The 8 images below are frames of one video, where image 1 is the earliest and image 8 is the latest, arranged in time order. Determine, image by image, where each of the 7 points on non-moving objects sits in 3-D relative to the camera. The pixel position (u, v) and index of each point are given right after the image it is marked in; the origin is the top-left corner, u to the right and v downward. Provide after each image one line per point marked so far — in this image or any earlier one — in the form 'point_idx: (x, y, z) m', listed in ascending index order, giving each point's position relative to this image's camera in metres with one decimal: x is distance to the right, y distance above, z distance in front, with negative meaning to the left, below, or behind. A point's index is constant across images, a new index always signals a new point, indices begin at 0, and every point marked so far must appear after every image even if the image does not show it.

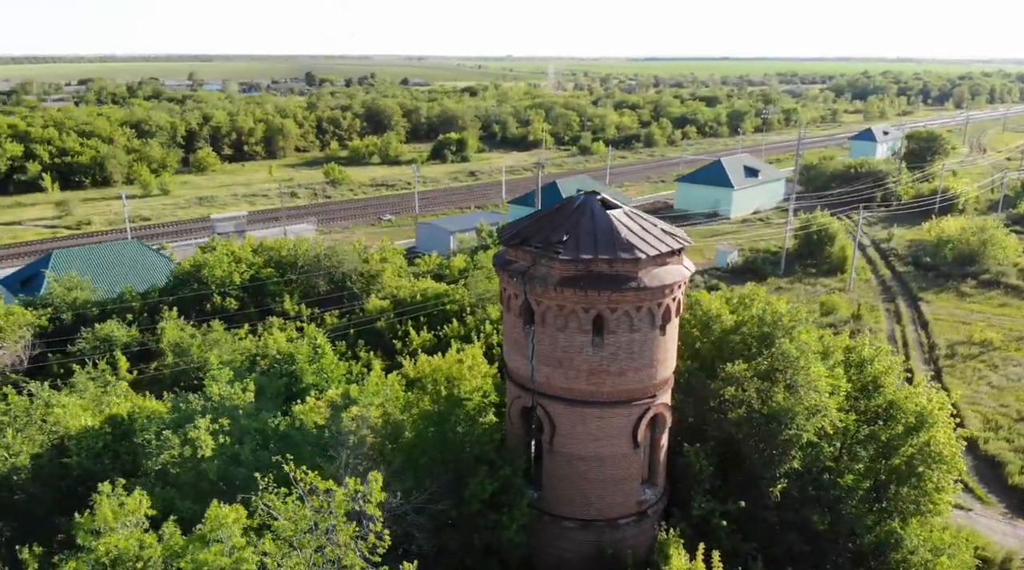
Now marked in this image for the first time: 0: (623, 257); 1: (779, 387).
0: (+2.1, +0.5, +16.8) m
1: (+5.8, -2.3, +19.9) m
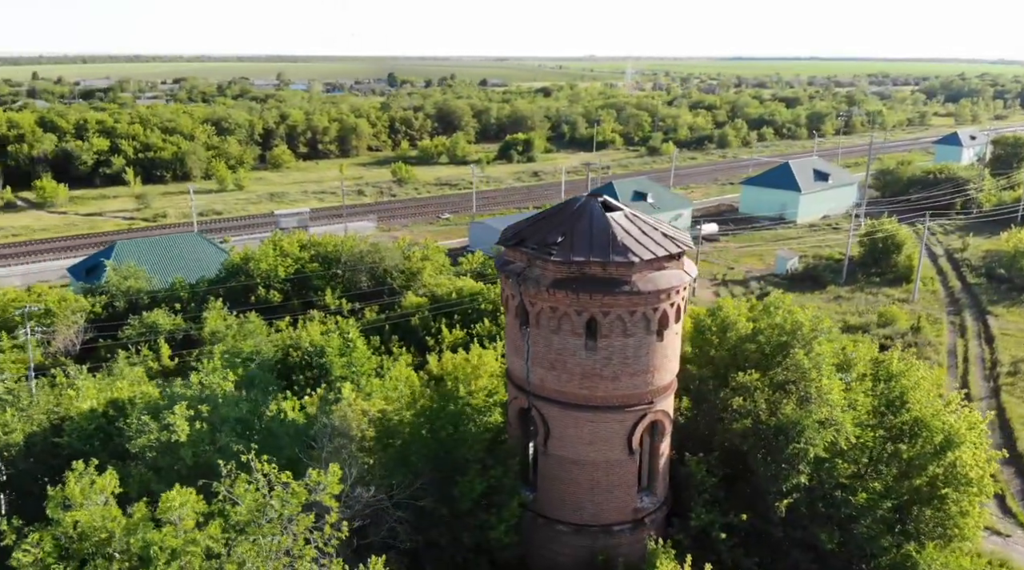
0: (+1.9, +0.4, +16.7) m
1: (+5.9, -2.4, +19.3) m
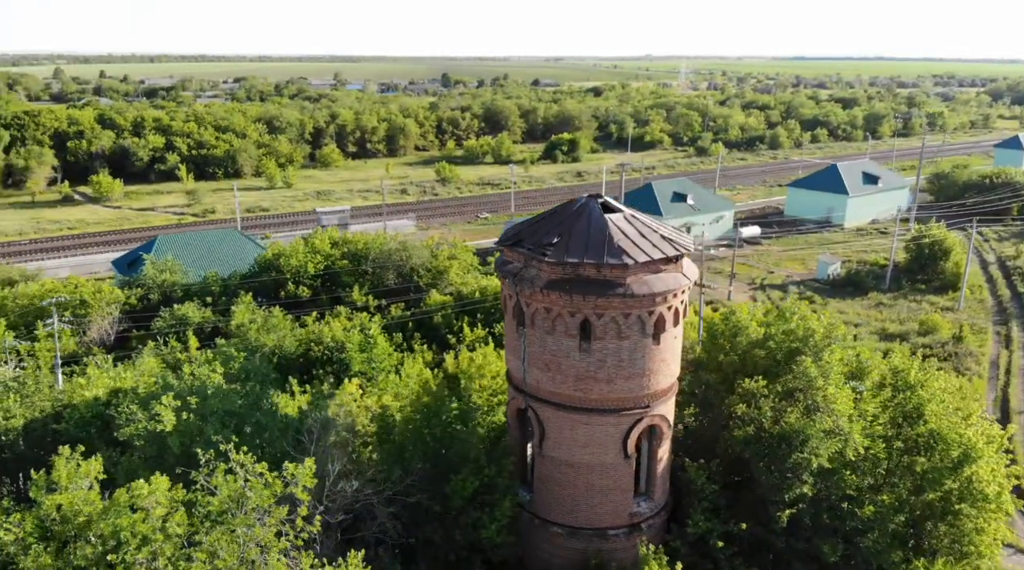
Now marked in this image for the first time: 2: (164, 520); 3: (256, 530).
0: (+1.8, +0.4, +16.6) m
1: (+5.9, -2.5, +18.9) m
2: (-4.8, -3.2, +12.5) m
3: (-3.5, -3.4, +12.9) m
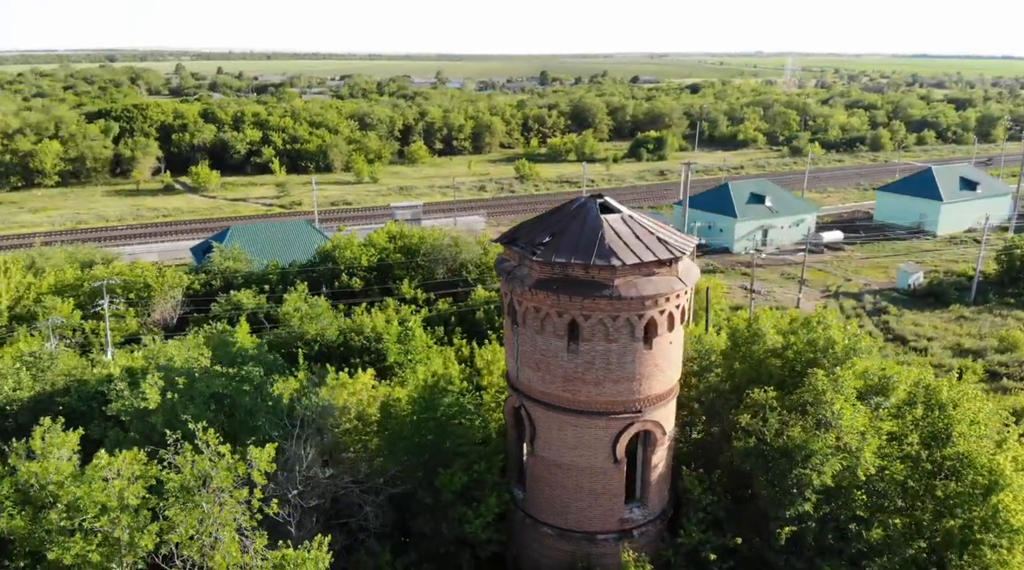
0: (+1.5, +0.4, +16.4) m
1: (+5.8, -2.7, +18.1) m
2: (-5.7, -3.0, +13.2) m
3: (-4.4, -3.3, +13.5) m
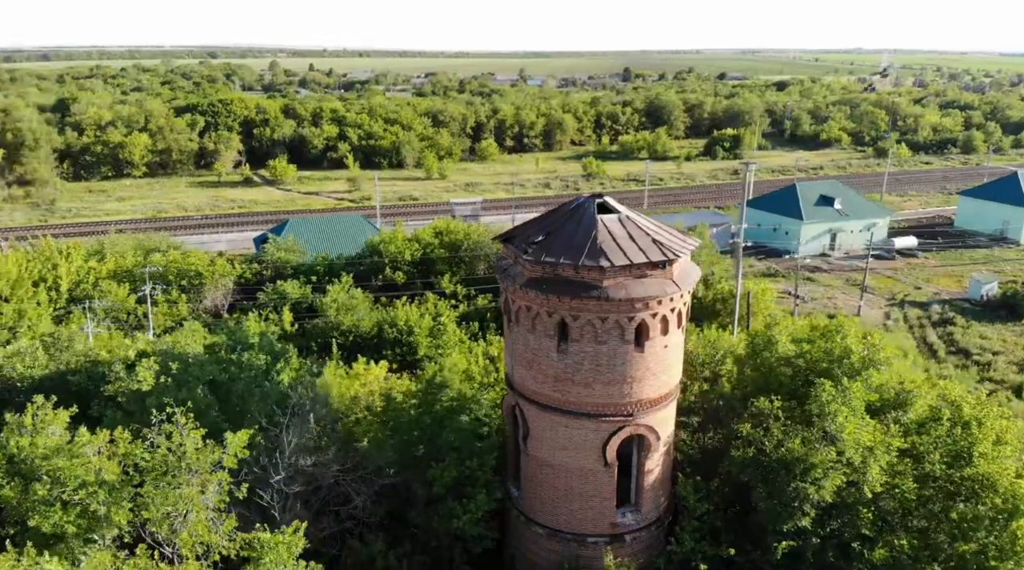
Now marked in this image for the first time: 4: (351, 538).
0: (+1.3, +0.4, +16.2) m
1: (+5.6, -2.8, +17.5) m
2: (-6.3, -2.8, +13.9) m
3: (-5.0, -3.1, +14.0) m
4: (-3.2, -5.0, +18.0) m
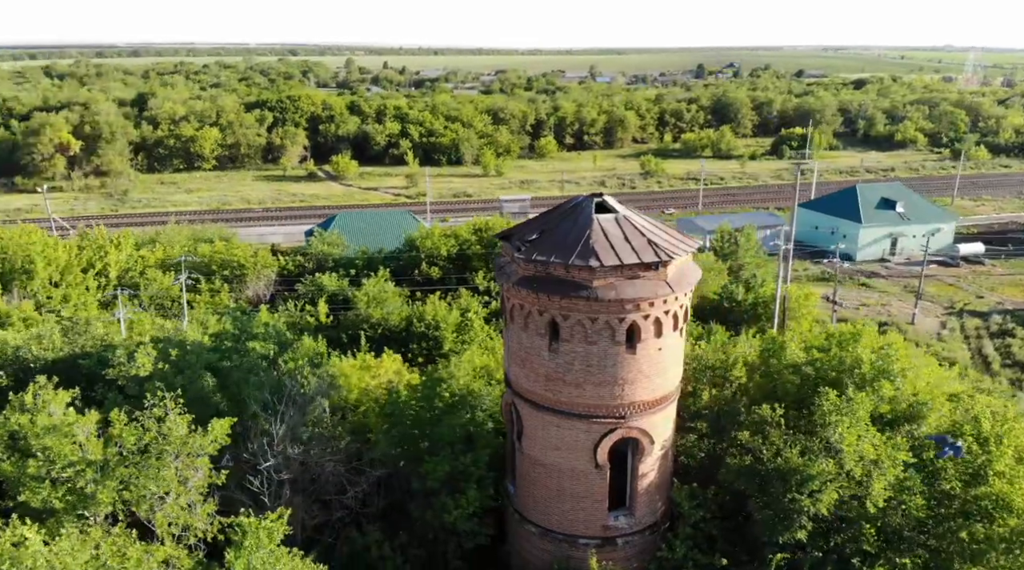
0: (+1.1, +0.4, +16.1) m
1: (+5.5, -2.9, +16.9) m
2: (-6.7, -2.6, +14.6) m
3: (-5.4, -3.0, +14.5) m
4: (-3.3, -4.9, +18.4) m
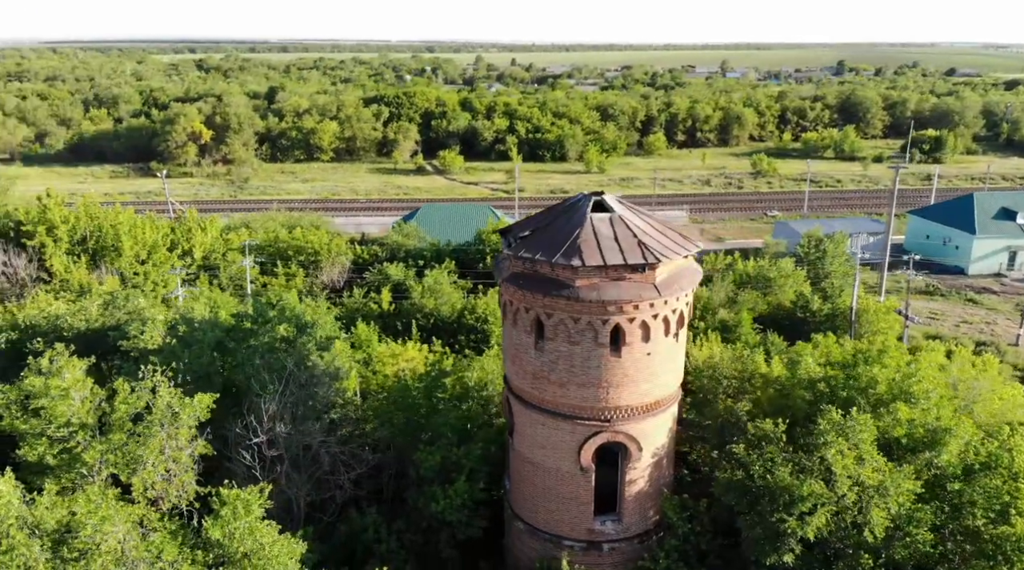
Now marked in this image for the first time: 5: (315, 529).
0: (+0.8, +0.4, +15.9) m
1: (+5.1, -3.1, +16.0) m
2: (-7.3, -2.2, +15.8) m
3: (-6.1, -2.6, +15.5) m
4: (-3.4, -4.6, +18.9) m
5: (-4.0, -5.0, +18.7) m
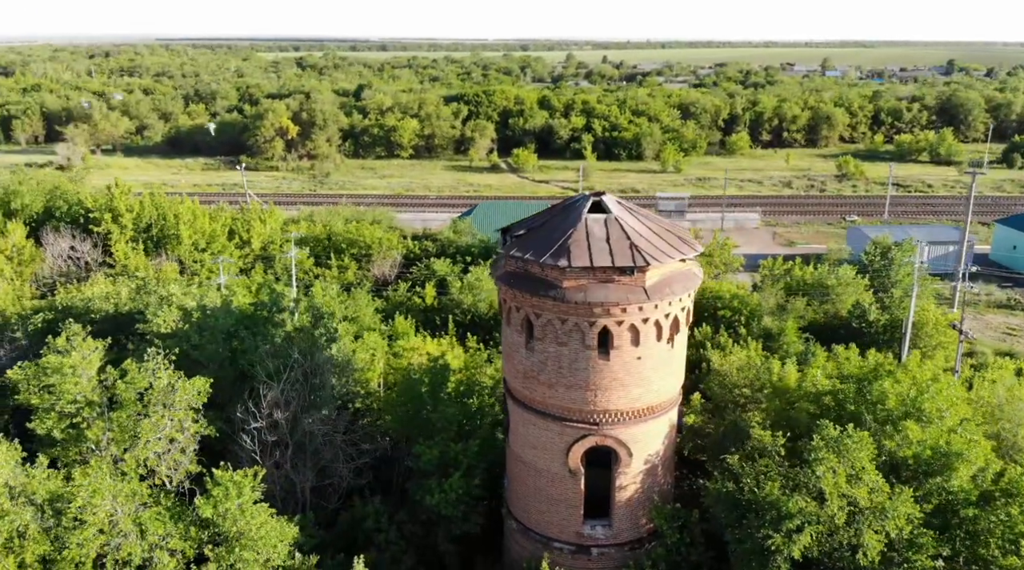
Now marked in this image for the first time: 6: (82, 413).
0: (+0.6, +0.4, +15.7) m
1: (+4.7, -3.2, +15.3) m
2: (-7.6, -1.9, +16.6) m
3: (-6.4, -2.4, +16.2) m
4: (-3.4, -4.5, +19.3) m
5: (-4.0, -4.8, +19.1) m
6: (-7.7, -2.3, +16.3) m
